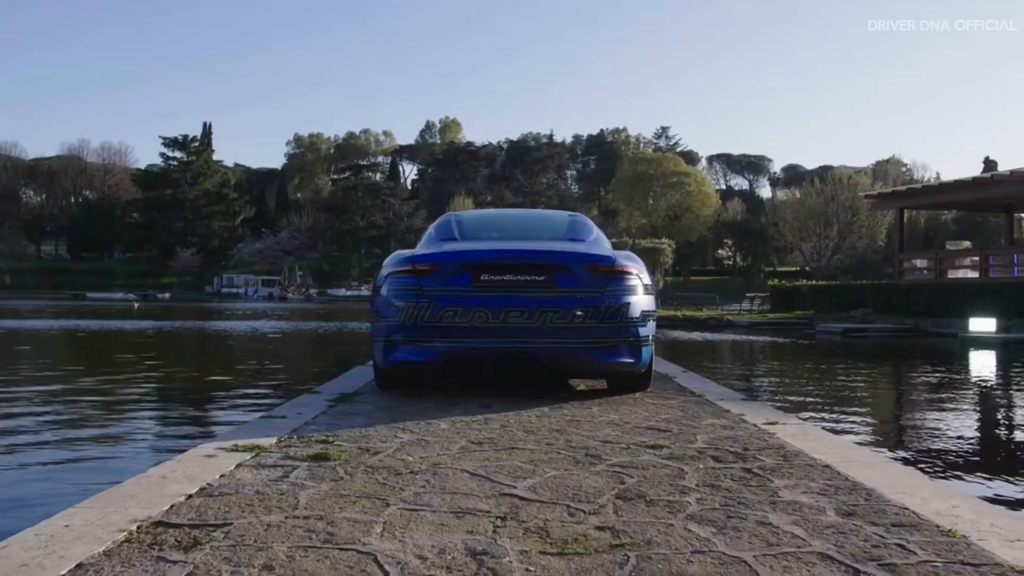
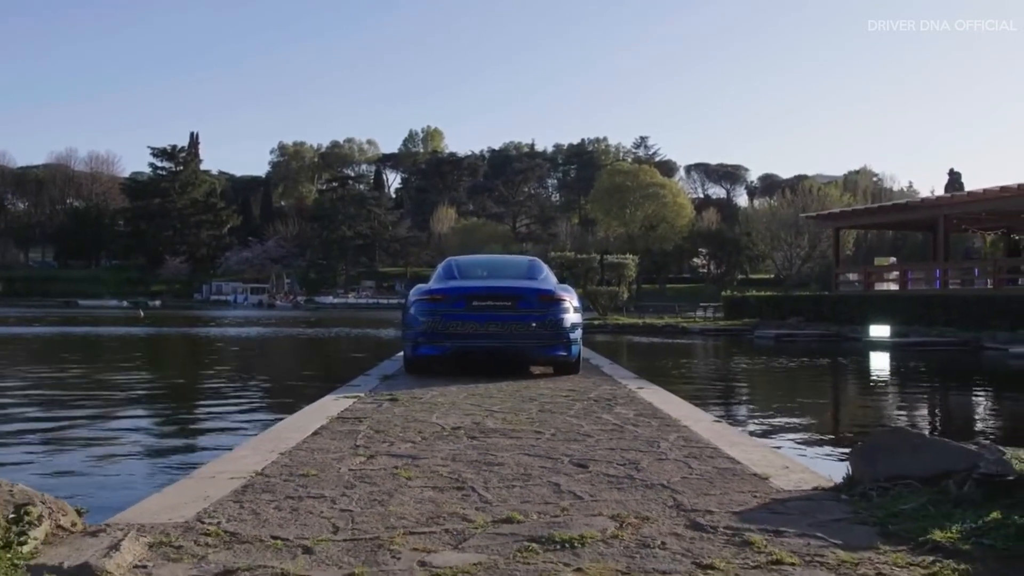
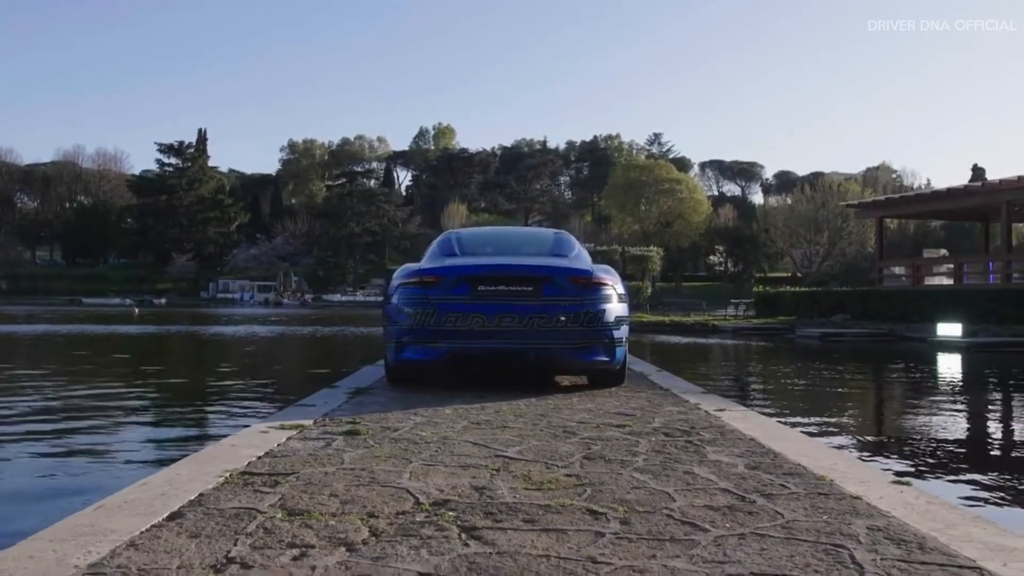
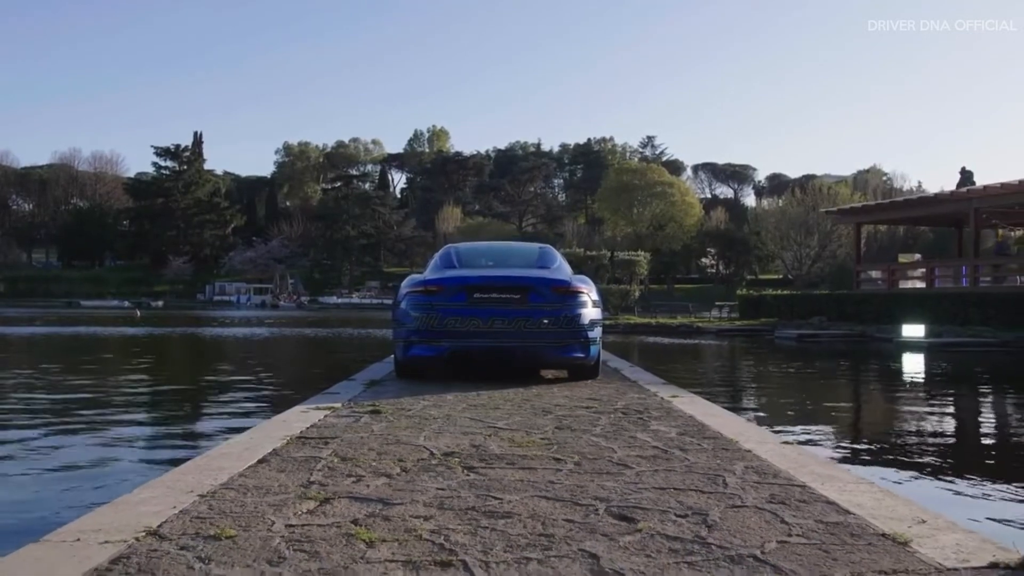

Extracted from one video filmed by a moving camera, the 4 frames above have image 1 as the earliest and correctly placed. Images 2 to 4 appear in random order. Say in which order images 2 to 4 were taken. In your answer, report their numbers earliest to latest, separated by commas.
3, 4, 2
